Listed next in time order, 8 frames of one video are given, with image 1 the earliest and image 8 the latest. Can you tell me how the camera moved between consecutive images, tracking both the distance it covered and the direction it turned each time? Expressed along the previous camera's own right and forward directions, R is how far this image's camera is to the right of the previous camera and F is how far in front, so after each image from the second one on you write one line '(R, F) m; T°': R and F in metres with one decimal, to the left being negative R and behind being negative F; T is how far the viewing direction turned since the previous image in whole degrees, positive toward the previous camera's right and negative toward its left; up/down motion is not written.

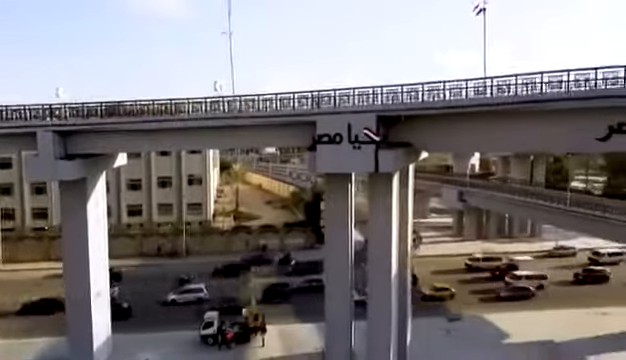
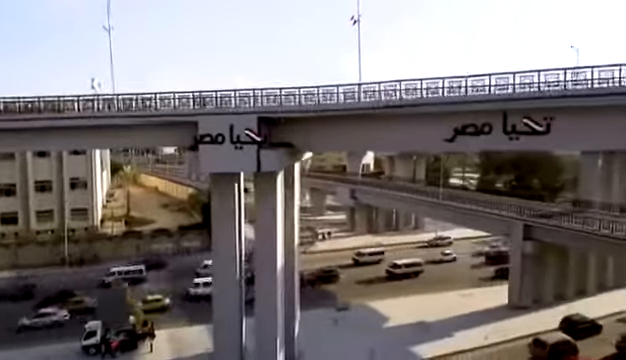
(+0.7, -0.7) m; +12°
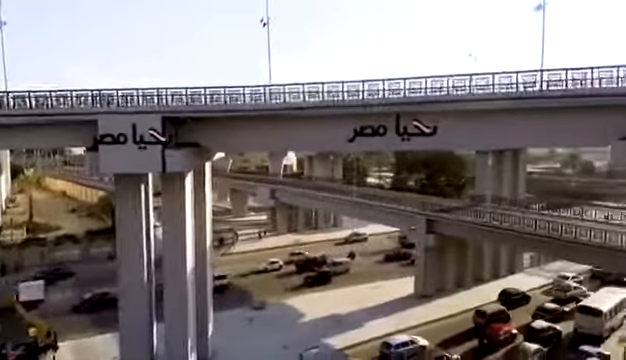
(+0.6, -0.6) m; +10°
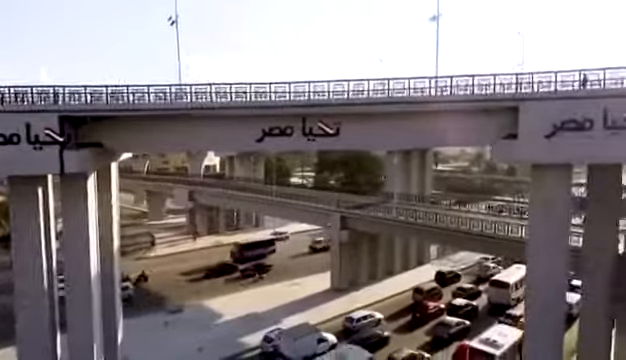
(+0.6, -0.5) m; +9°
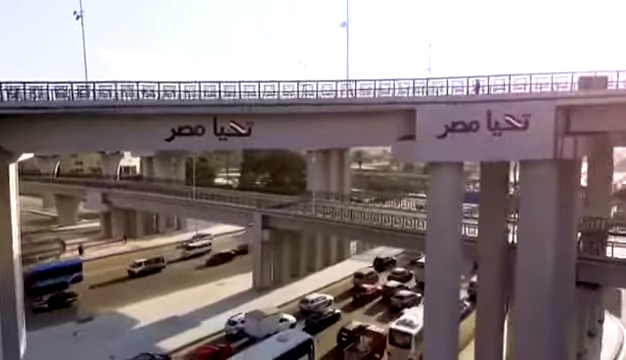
(+0.6, -0.5) m; +9°
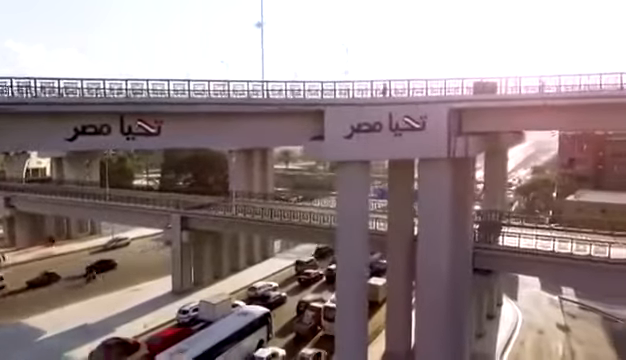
(+0.6, -0.5) m; +9°
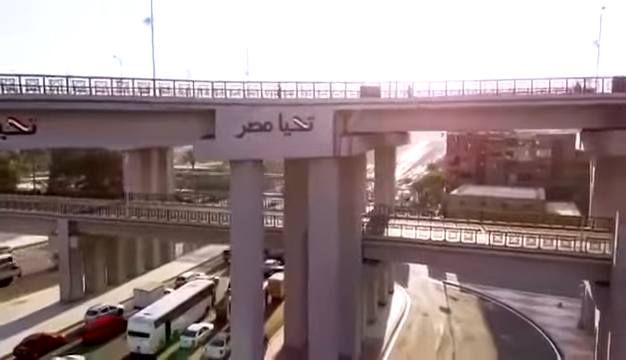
(+0.7, -0.6) m; +11°
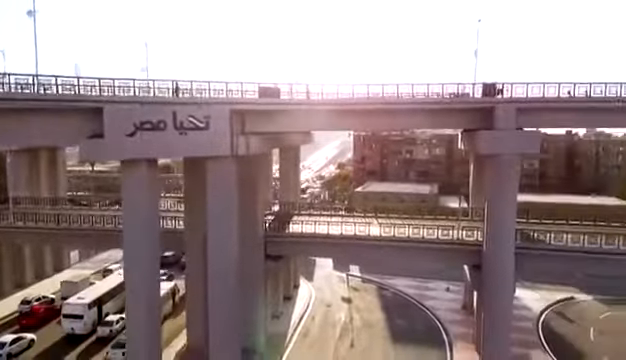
(+0.7, -0.6) m; +11°
